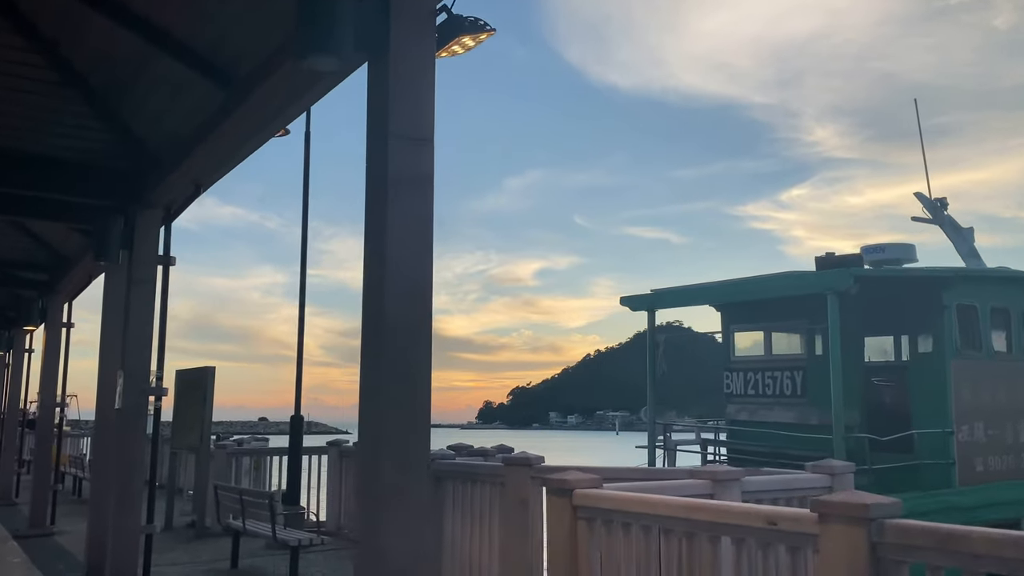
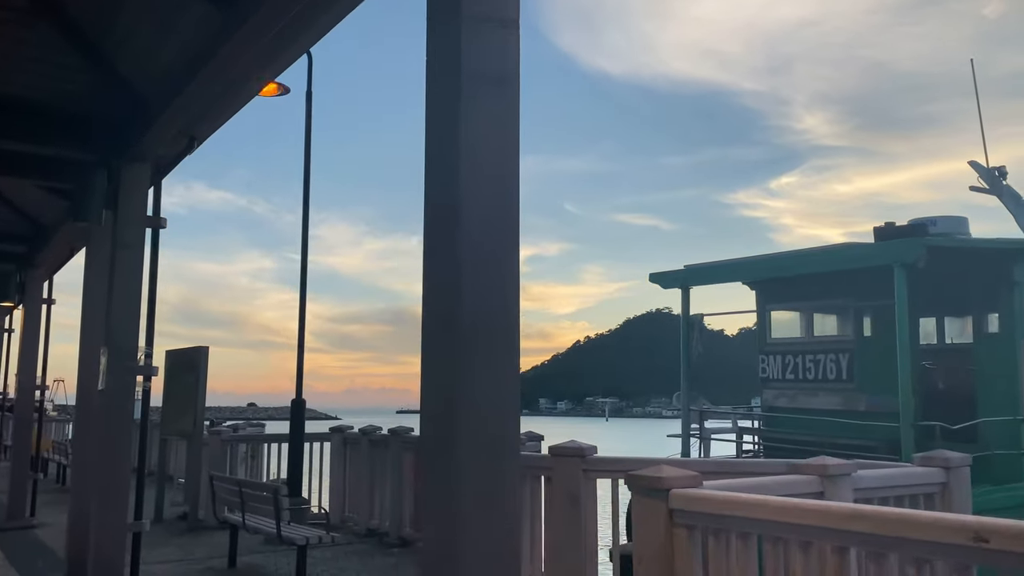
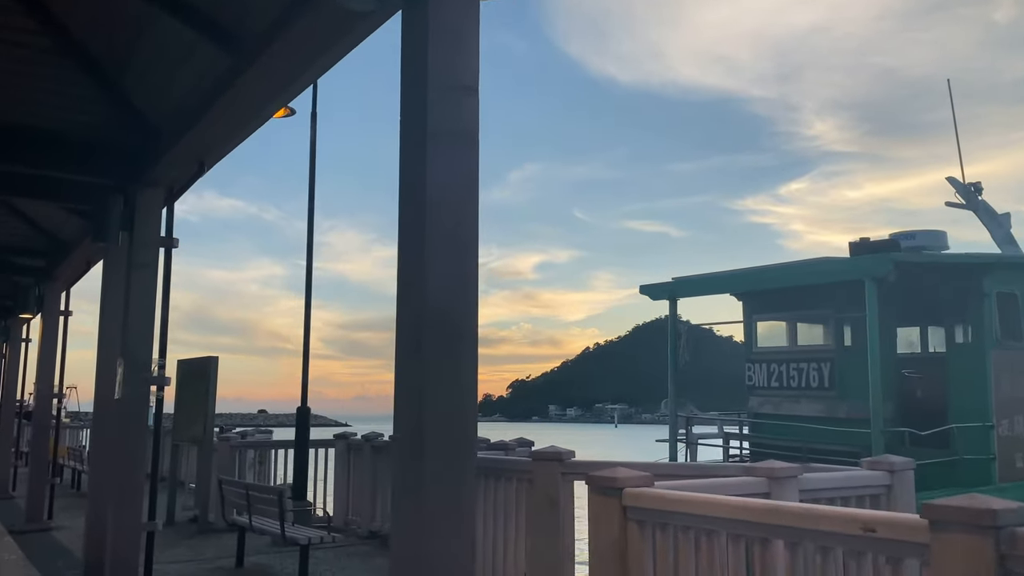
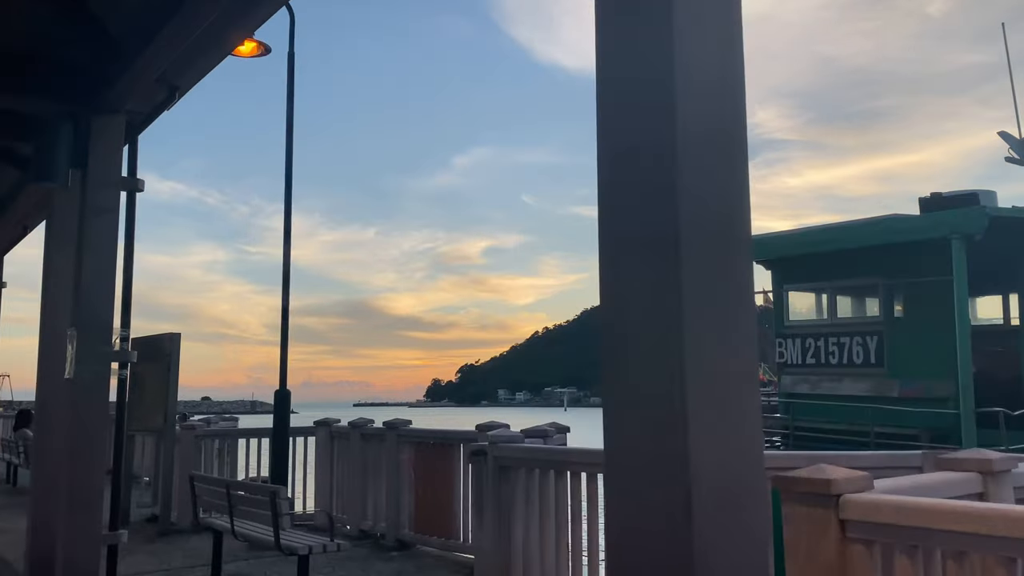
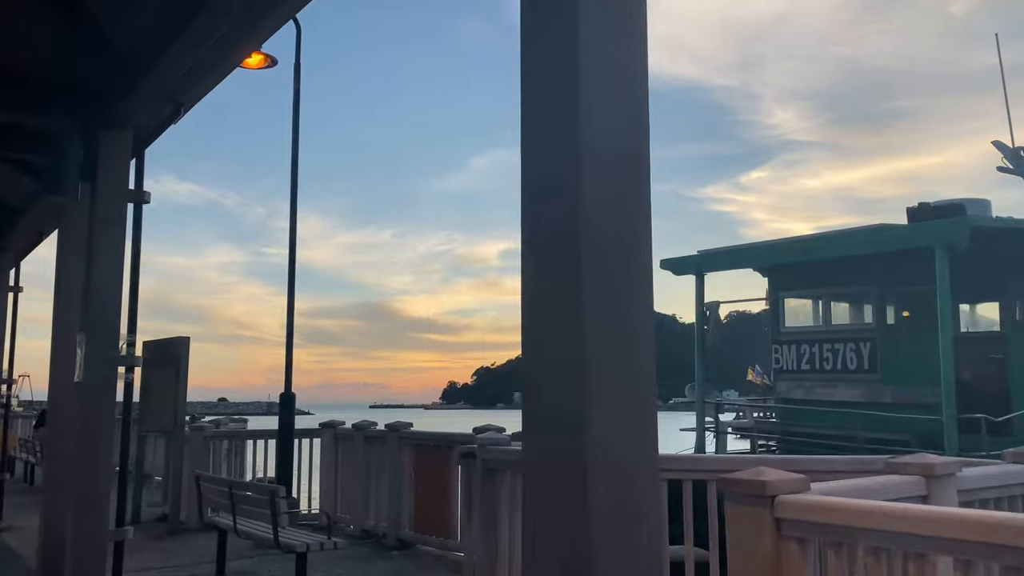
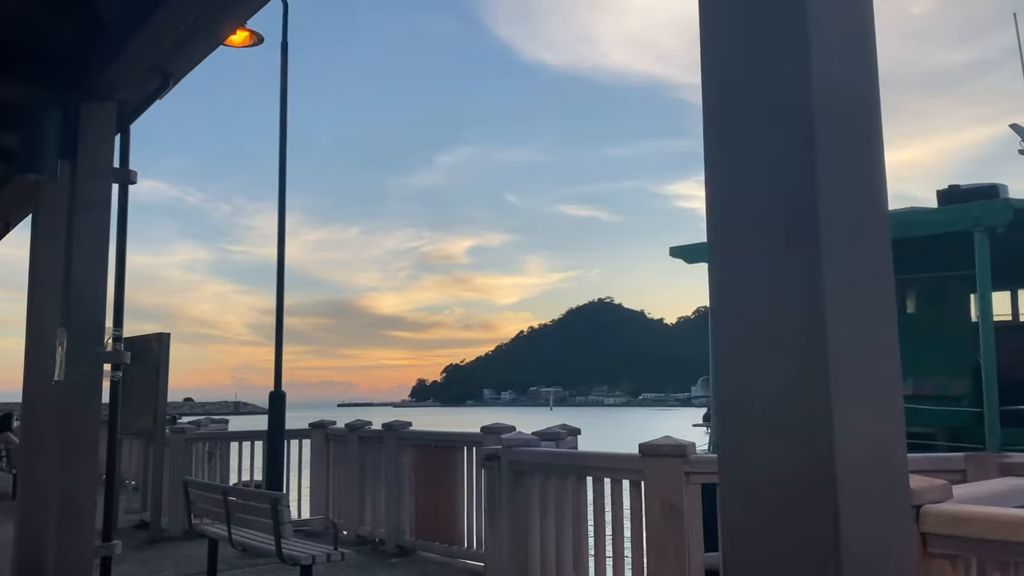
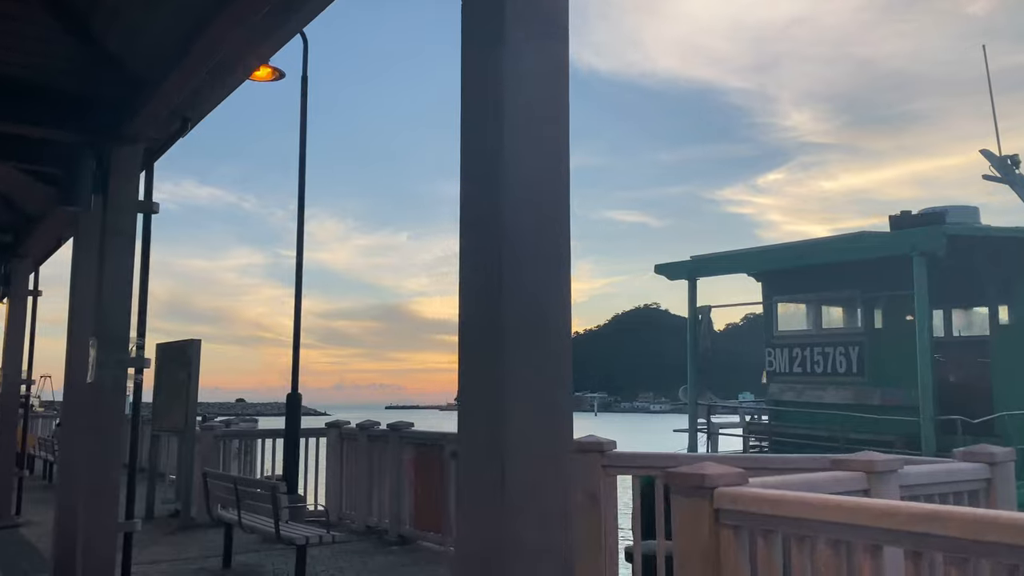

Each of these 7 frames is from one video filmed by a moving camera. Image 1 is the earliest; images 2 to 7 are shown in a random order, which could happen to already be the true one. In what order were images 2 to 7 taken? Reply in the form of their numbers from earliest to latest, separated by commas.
3, 2, 7, 5, 4, 6
